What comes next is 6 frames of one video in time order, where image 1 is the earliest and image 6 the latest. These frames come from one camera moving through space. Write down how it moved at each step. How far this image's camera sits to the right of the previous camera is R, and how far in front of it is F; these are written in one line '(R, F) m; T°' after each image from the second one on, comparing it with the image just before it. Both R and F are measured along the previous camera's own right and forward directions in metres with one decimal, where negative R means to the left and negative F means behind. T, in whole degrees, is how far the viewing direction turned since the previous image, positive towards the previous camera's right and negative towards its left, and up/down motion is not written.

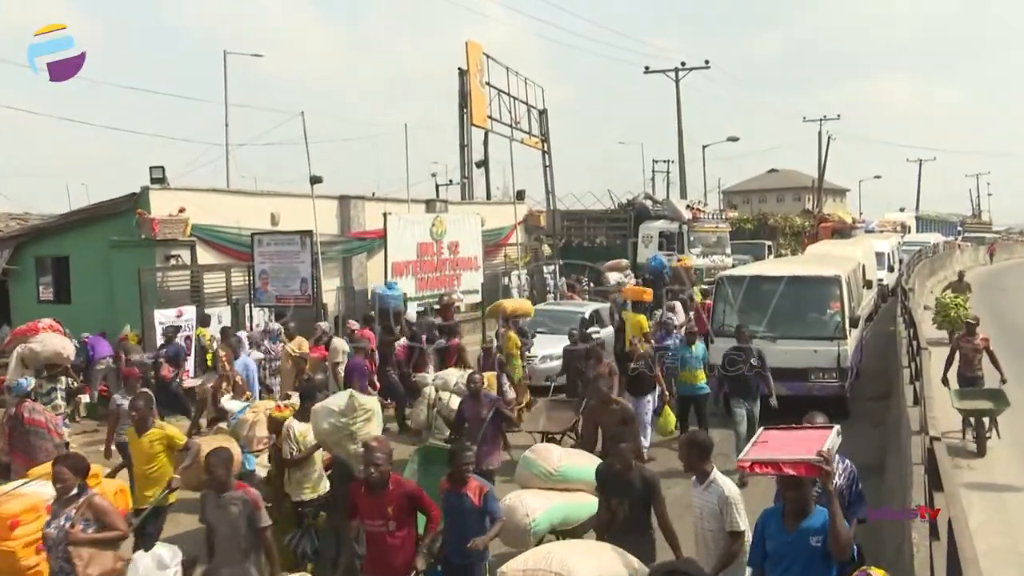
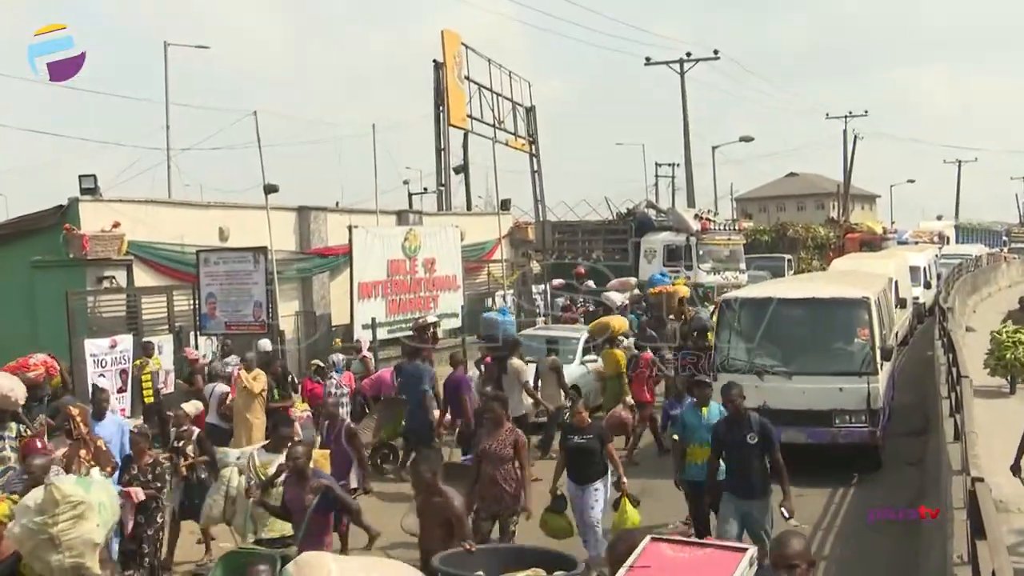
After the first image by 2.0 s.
(+0.7, +2.2) m; -2°
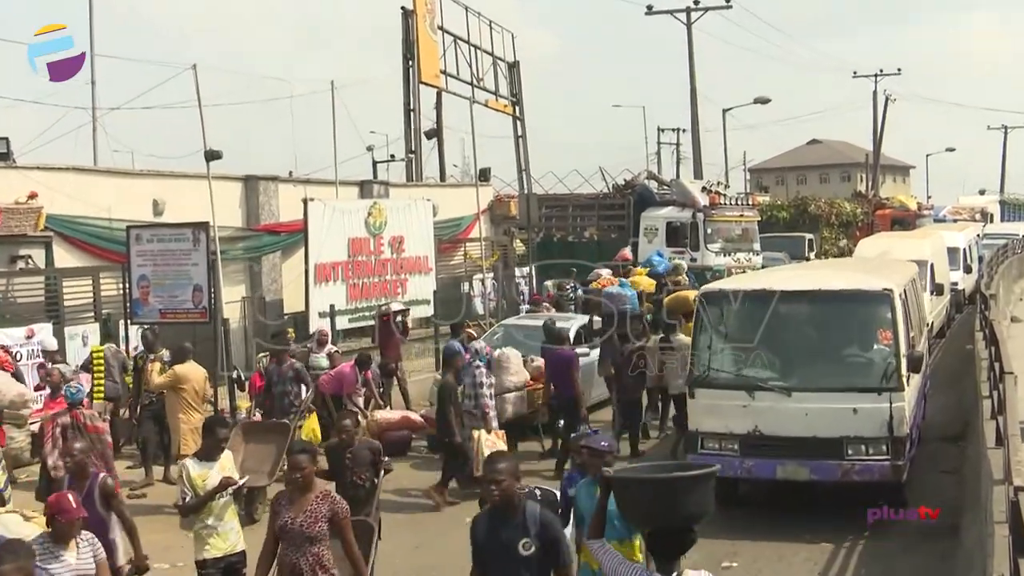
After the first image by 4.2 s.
(+0.7, +2.0) m; -2°
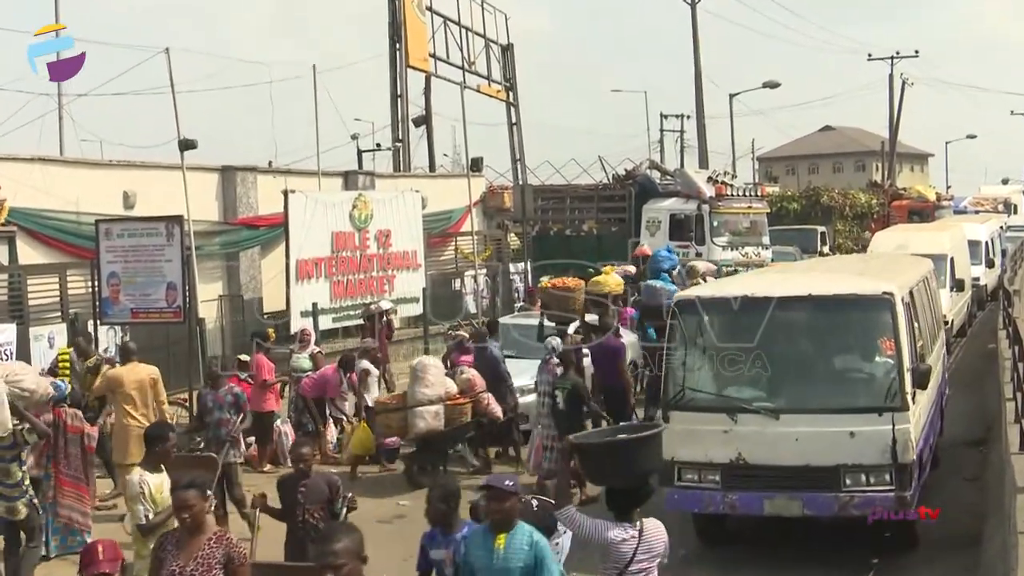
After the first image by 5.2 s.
(+0.3, +0.8) m; -1°
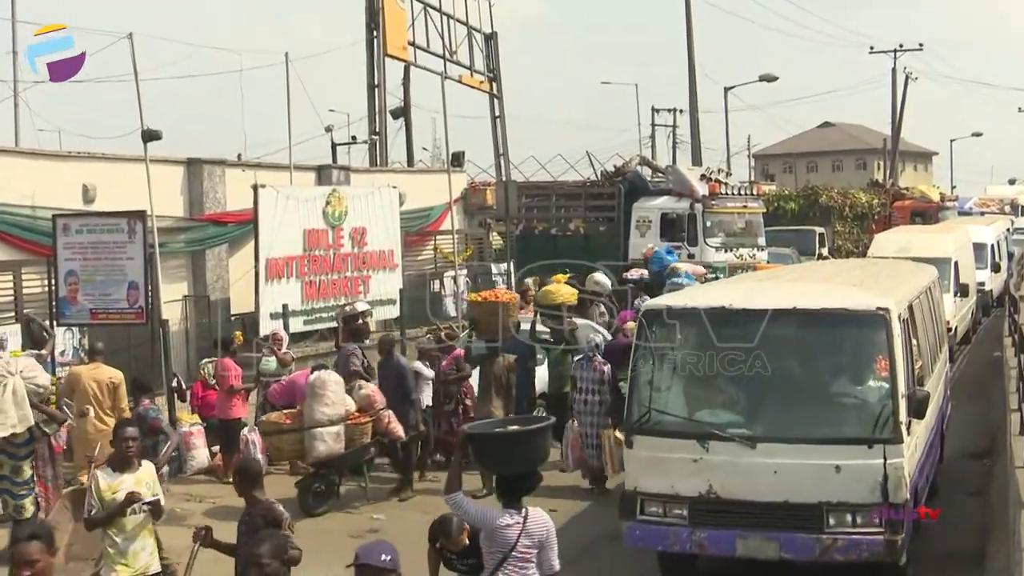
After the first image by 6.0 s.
(+0.3, +0.7) m; 0°
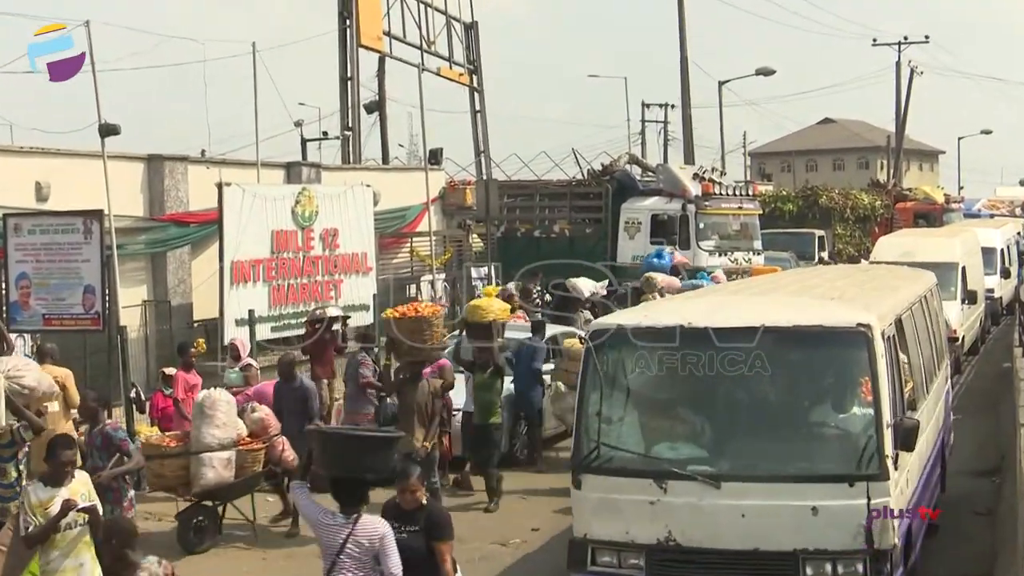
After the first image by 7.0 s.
(+0.4, +0.7) m; -1°
